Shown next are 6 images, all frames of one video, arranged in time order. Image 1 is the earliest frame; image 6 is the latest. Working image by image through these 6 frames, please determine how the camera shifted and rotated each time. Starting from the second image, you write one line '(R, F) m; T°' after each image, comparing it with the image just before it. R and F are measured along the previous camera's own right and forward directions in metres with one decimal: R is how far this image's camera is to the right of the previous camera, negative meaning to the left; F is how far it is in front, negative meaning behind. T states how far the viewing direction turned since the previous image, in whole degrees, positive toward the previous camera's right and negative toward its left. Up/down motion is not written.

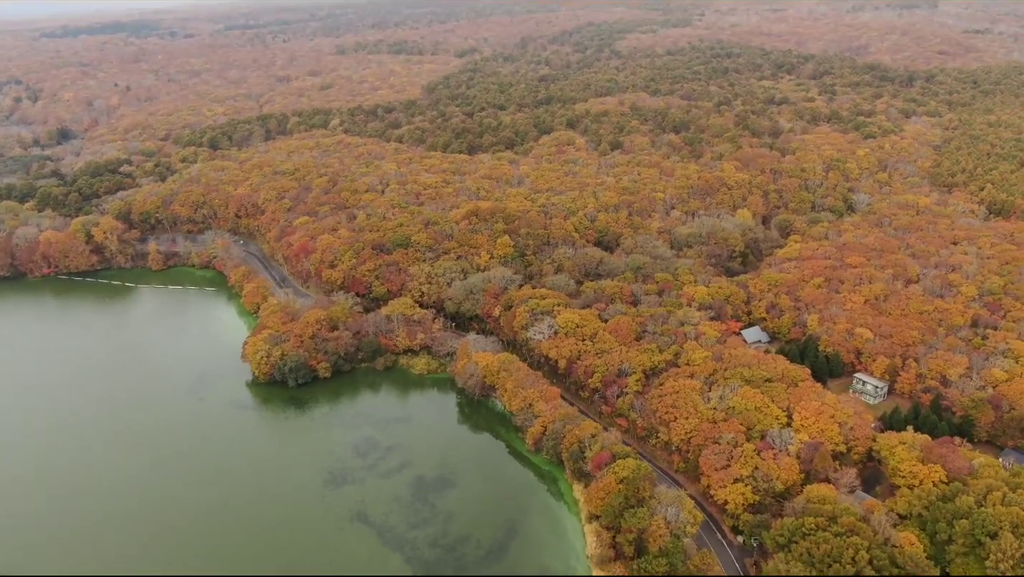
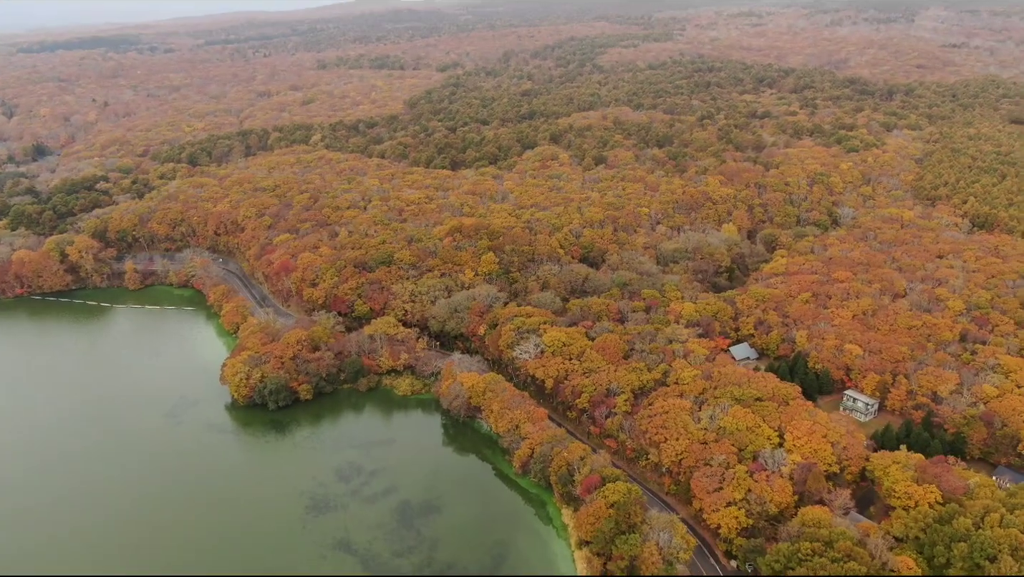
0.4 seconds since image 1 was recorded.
(-0.1, +0.5) m; +1°
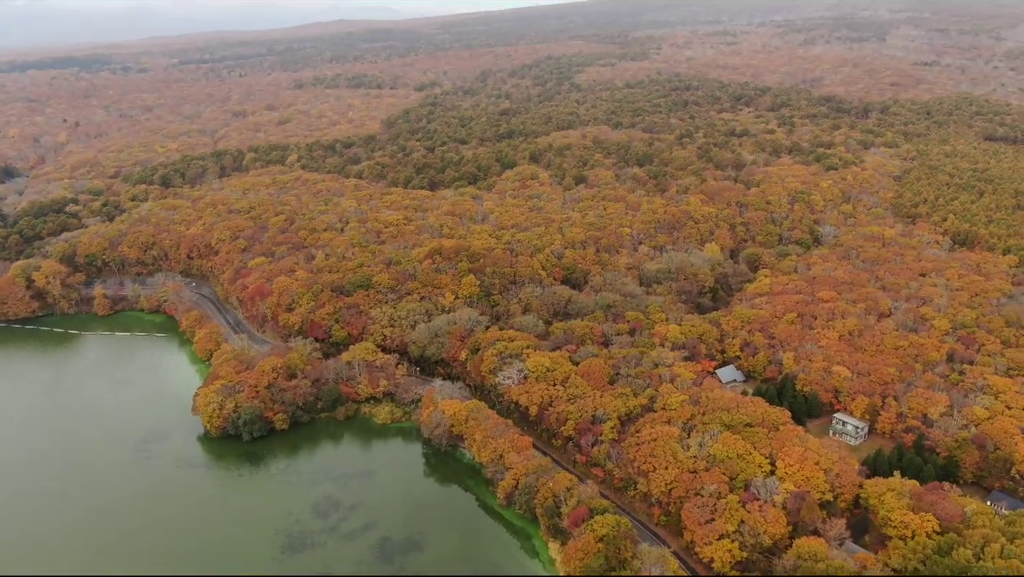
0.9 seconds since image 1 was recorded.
(-0.1, +0.7) m; +2°
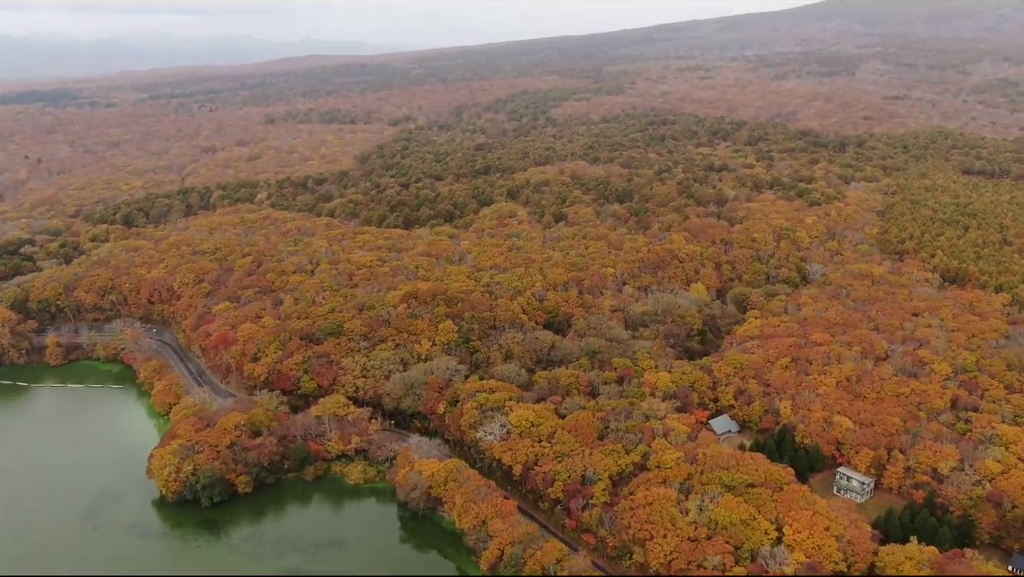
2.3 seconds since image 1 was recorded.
(-0.2, +1.7) m; +2°
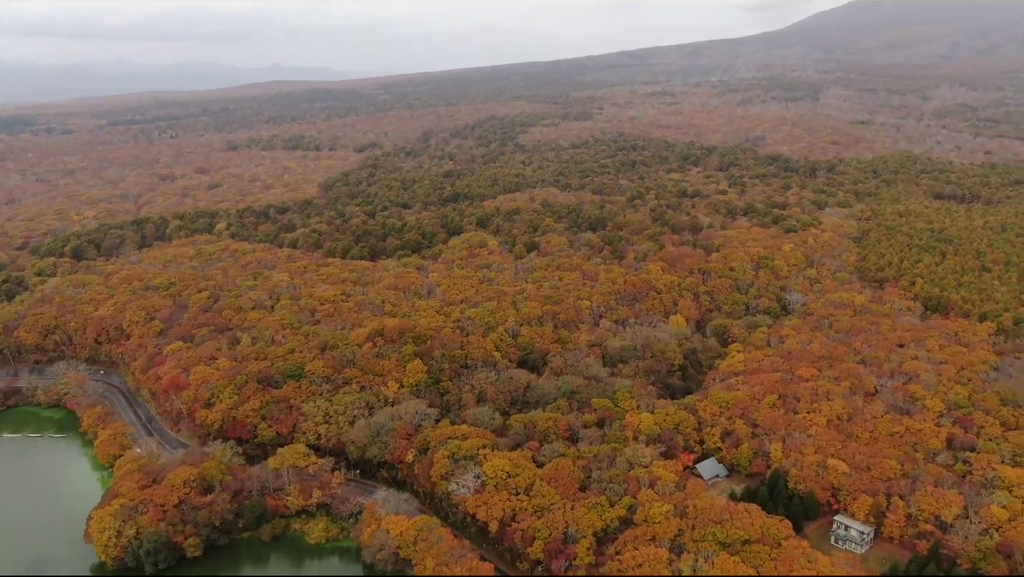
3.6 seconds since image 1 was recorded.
(-0.1, +1.7) m; +2°
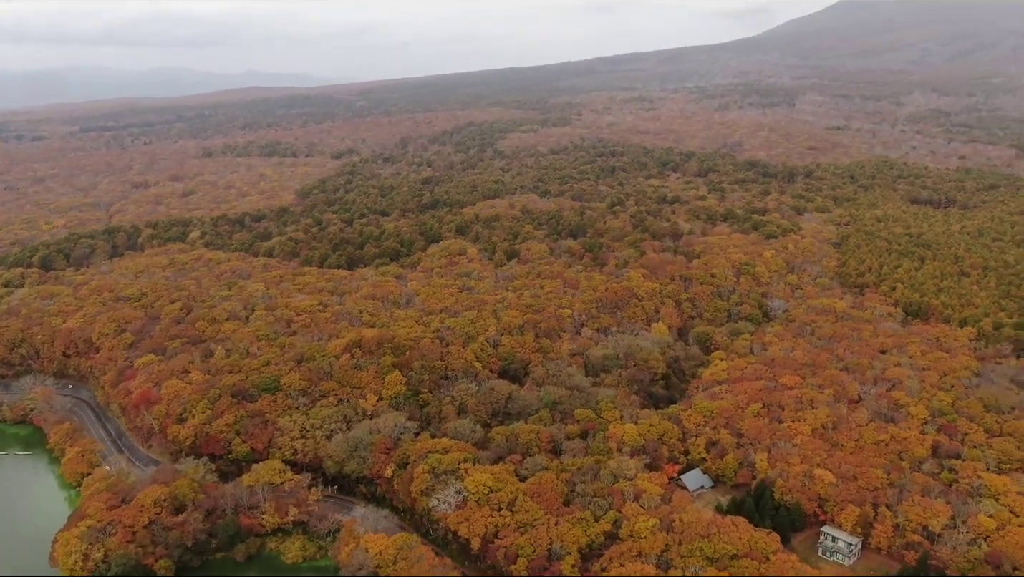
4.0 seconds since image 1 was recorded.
(0.0, +0.5) m; +2°
